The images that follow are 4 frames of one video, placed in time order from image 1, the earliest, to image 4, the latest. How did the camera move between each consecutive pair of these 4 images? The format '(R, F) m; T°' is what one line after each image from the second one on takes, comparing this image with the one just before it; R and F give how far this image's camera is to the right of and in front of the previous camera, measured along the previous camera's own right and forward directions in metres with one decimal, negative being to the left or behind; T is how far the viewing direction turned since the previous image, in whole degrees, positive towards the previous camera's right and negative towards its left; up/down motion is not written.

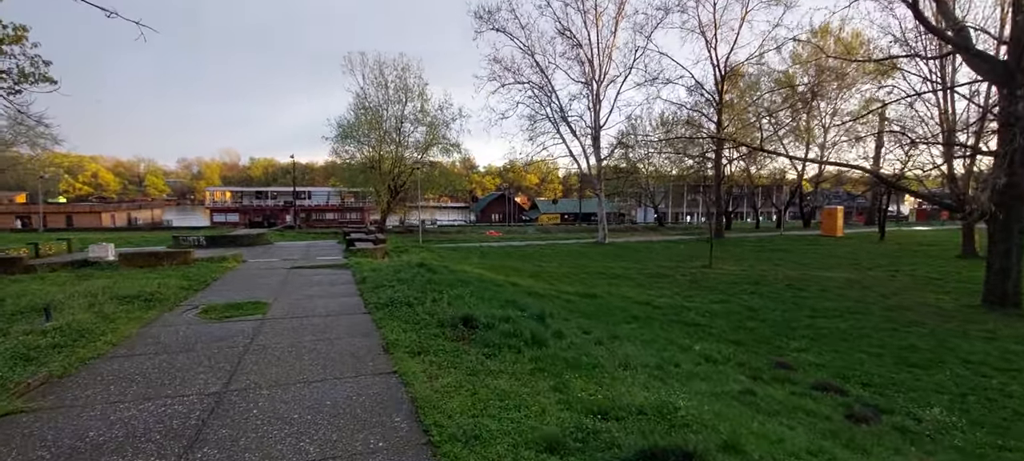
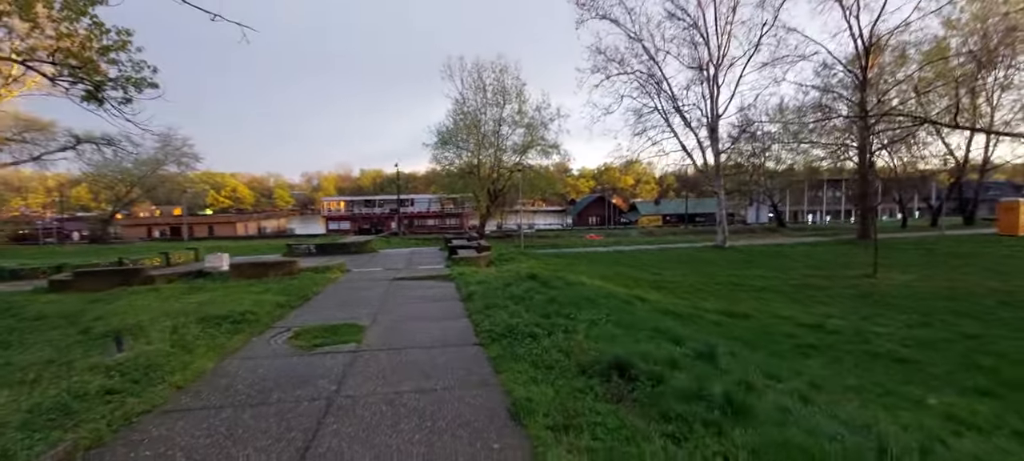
(-0.7, +1.8) m; -11°
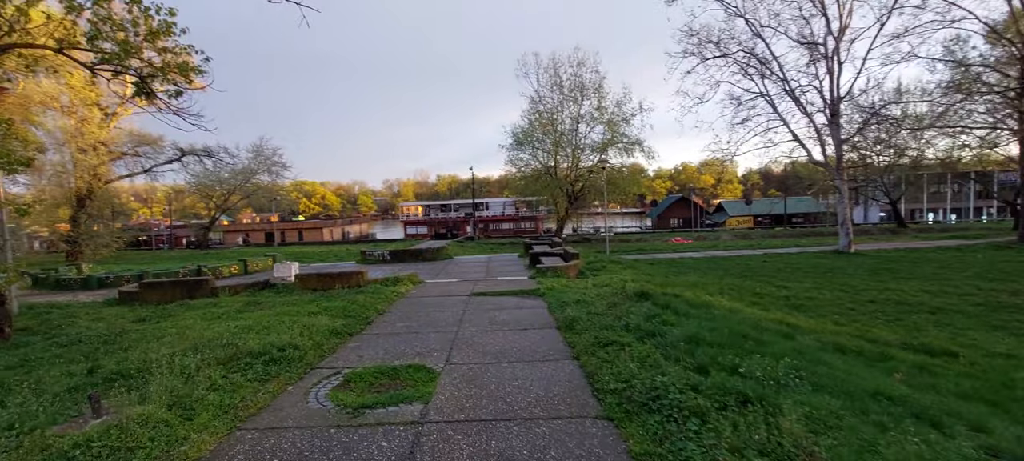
(-0.5, +2.0) m; -8°
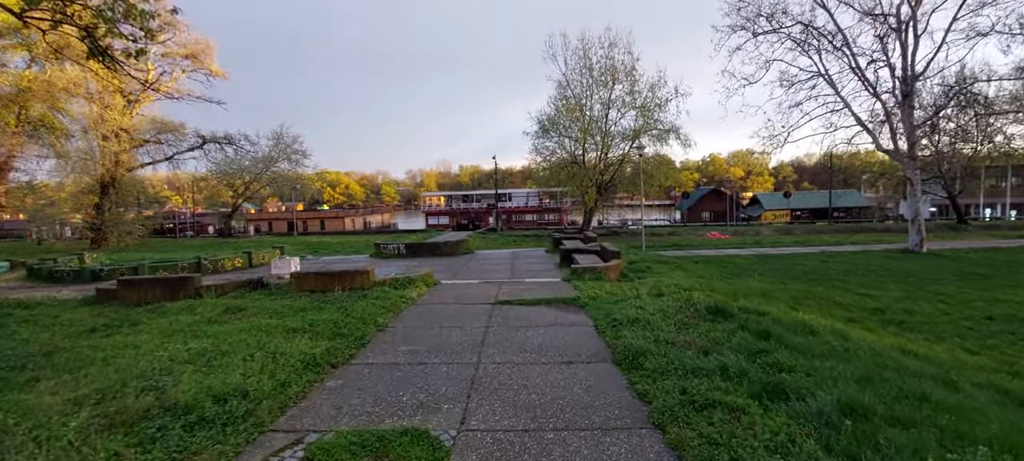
(-0.2, +1.9) m; -3°
